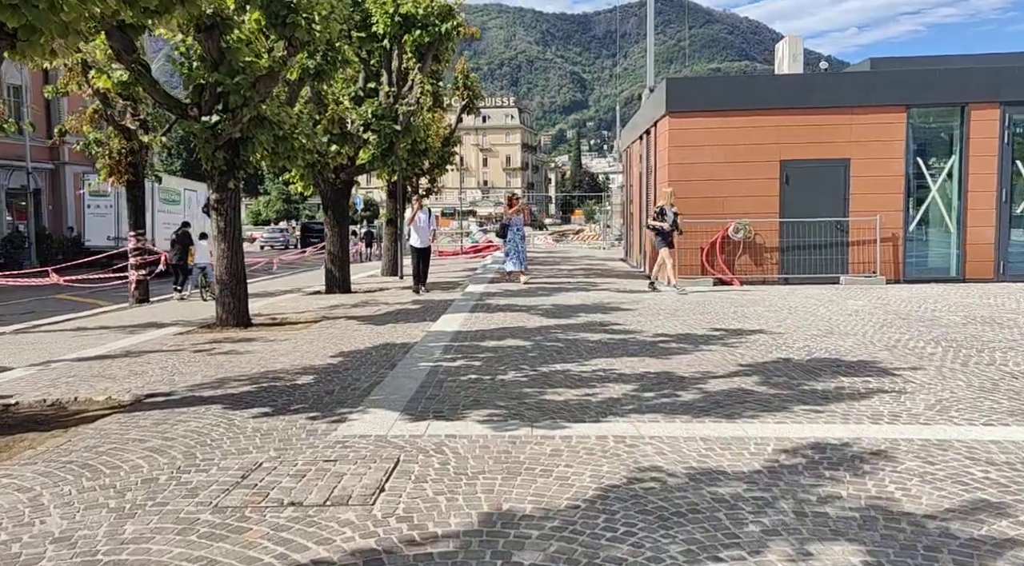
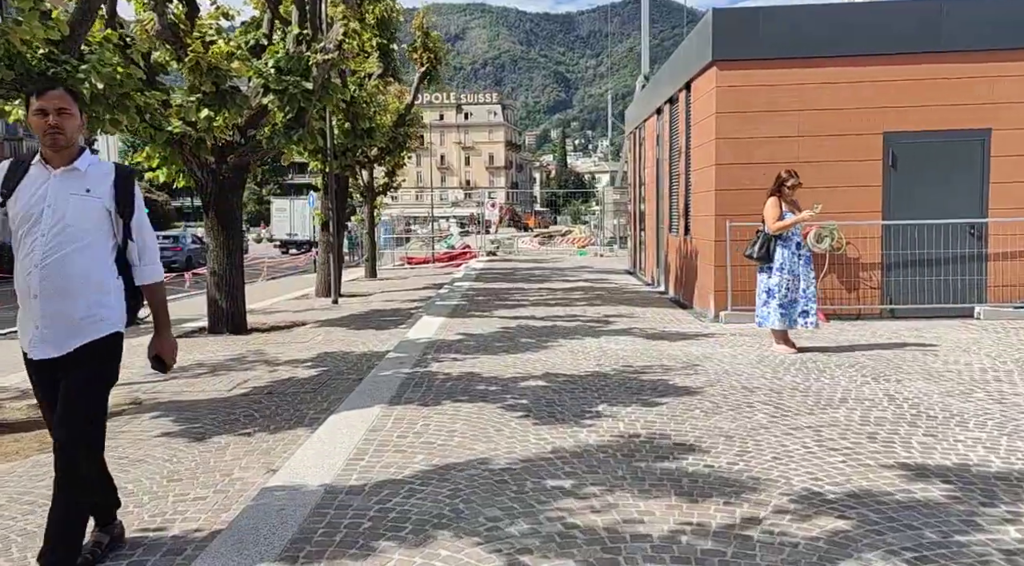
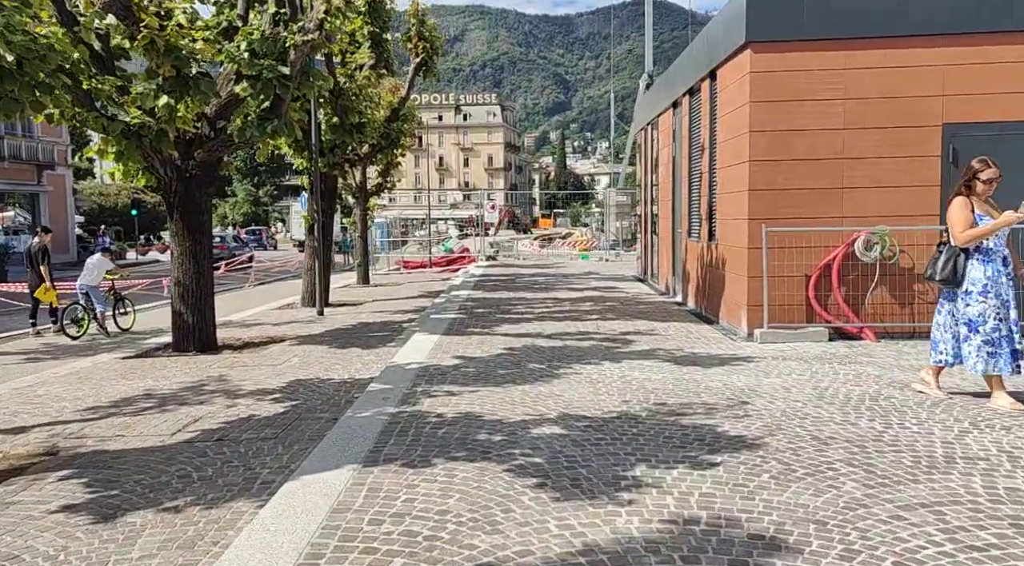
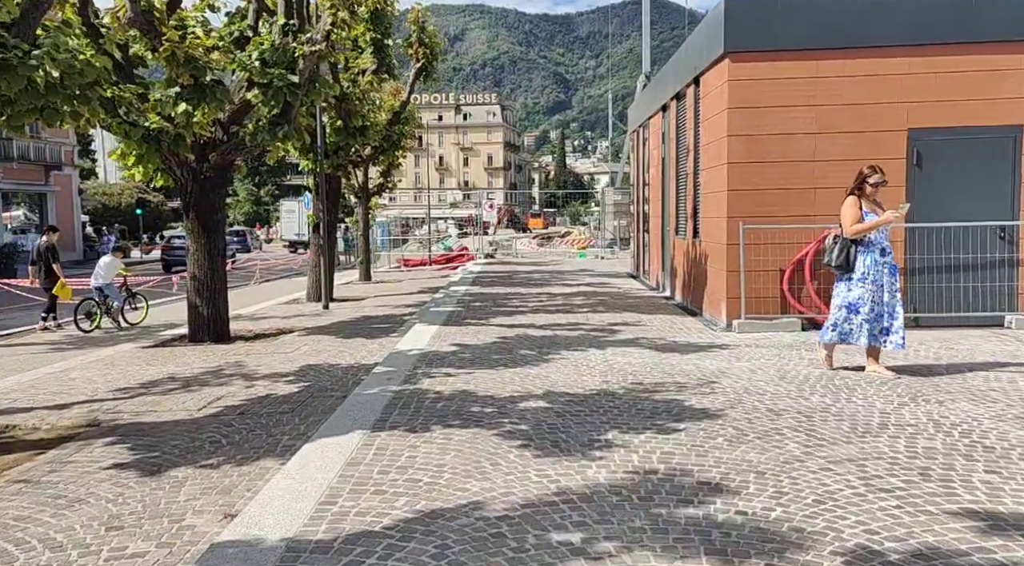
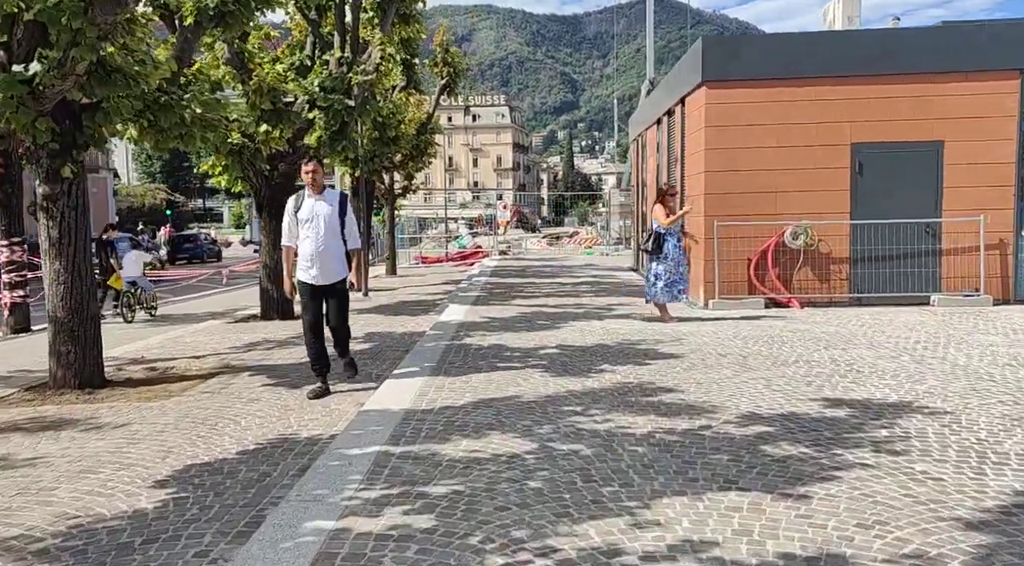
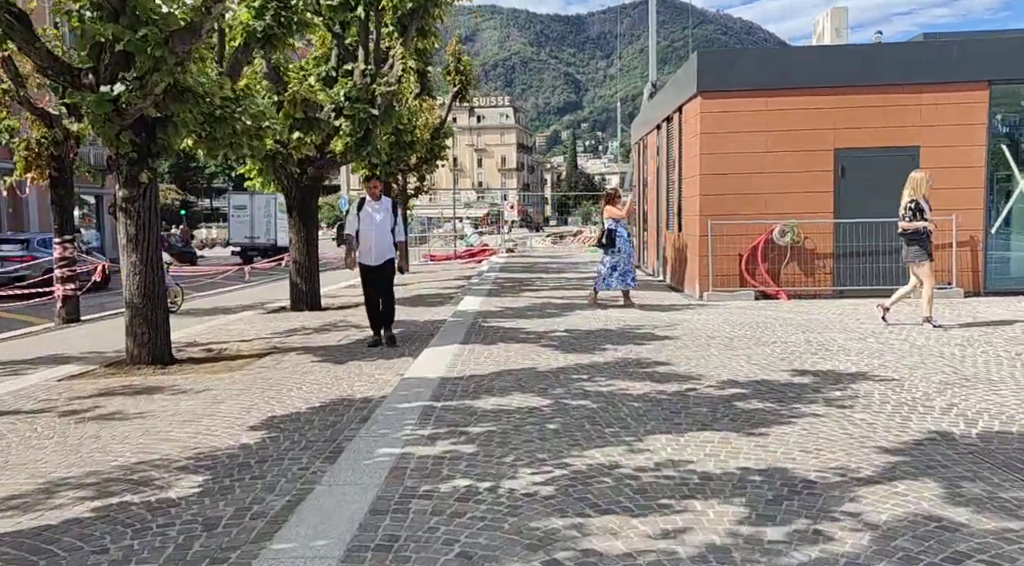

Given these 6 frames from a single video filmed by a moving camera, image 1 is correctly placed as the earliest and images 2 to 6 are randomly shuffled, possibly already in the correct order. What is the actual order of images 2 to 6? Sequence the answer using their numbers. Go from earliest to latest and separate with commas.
6, 5, 2, 4, 3
